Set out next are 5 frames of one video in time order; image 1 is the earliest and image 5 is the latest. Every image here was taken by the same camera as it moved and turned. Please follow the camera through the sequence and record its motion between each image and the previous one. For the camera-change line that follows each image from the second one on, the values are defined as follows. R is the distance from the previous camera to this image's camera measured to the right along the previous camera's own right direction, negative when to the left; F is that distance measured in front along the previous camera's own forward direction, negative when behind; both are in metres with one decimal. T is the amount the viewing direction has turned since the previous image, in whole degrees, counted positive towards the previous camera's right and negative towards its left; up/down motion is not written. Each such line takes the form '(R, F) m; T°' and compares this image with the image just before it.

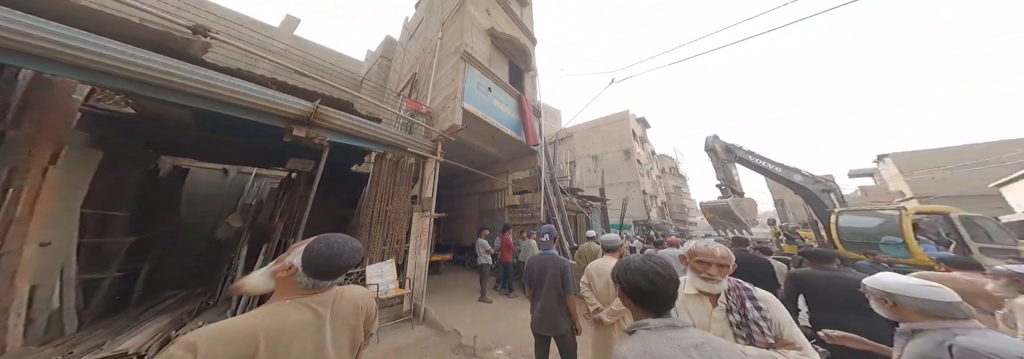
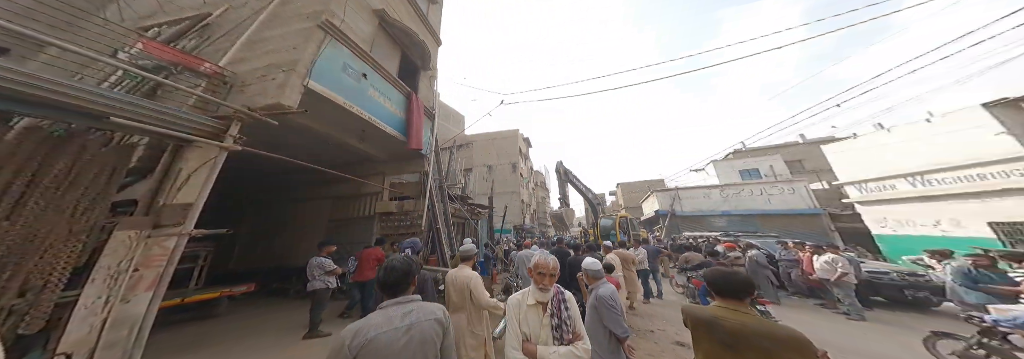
(+0.2, 0.0) m; +28°
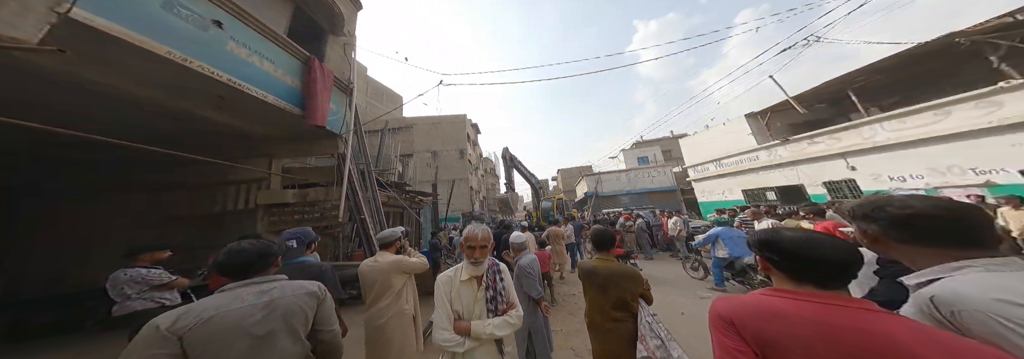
(+0.2, -0.1) m; +15°
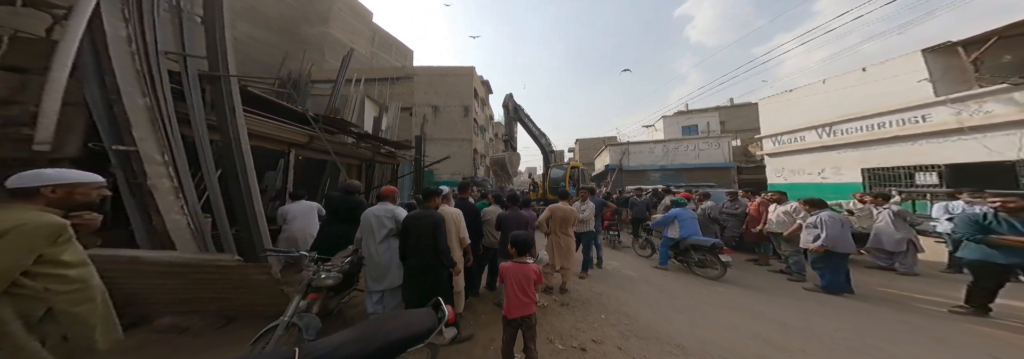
(+0.9, +3.0) m; -6°
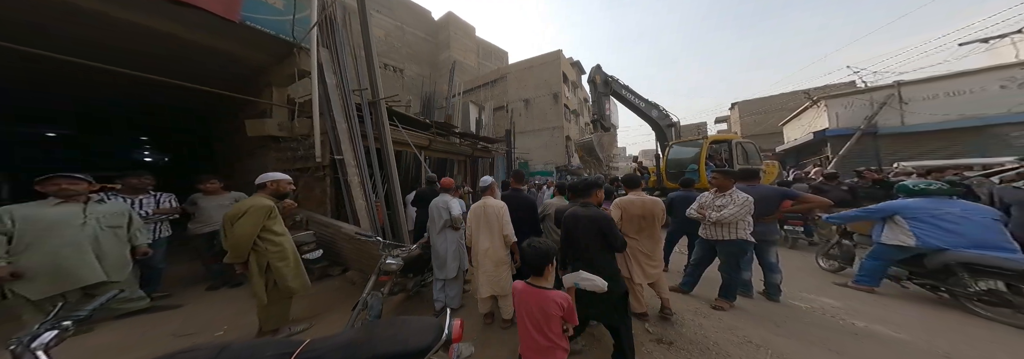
(+0.6, +0.7) m; -30°
